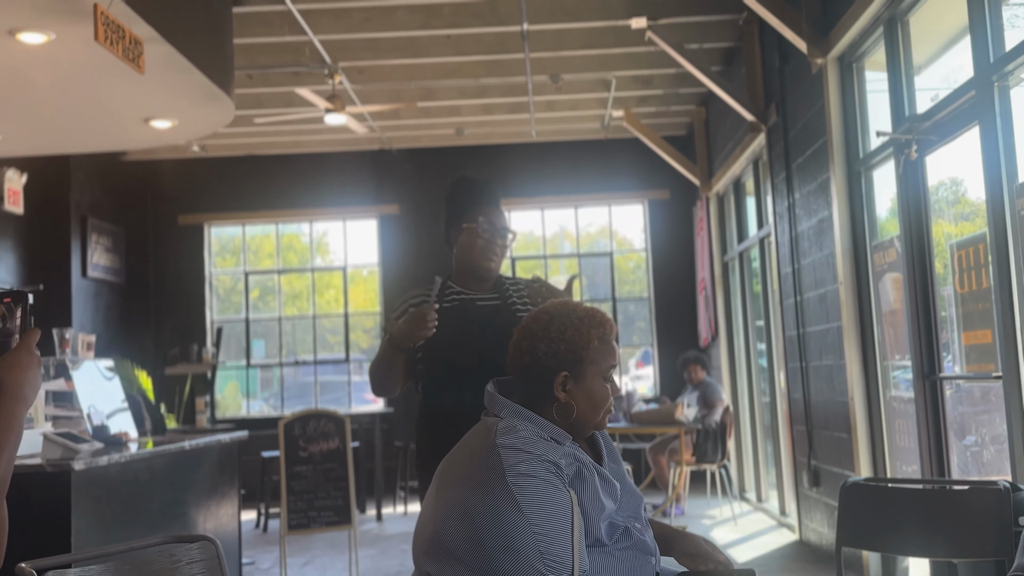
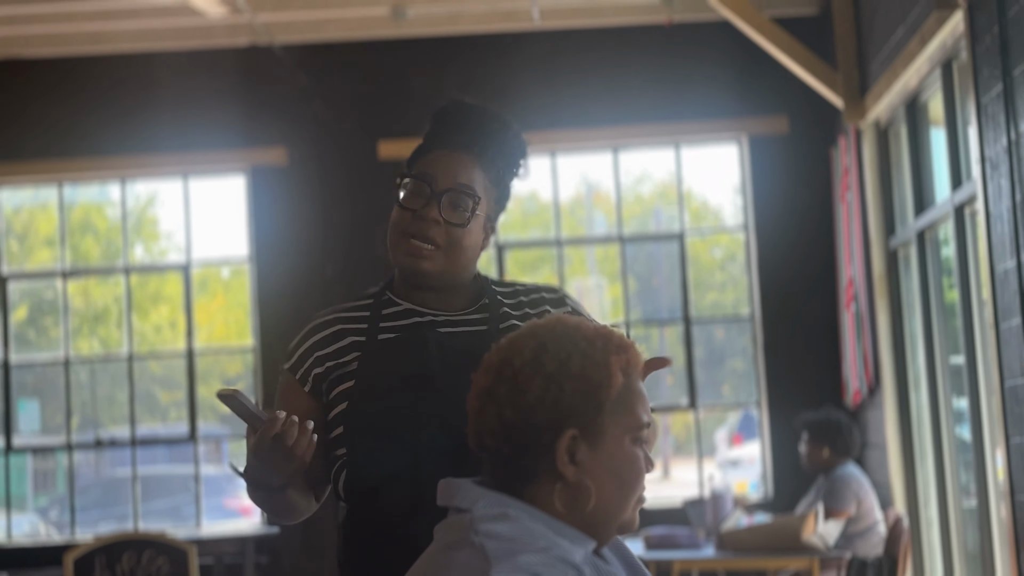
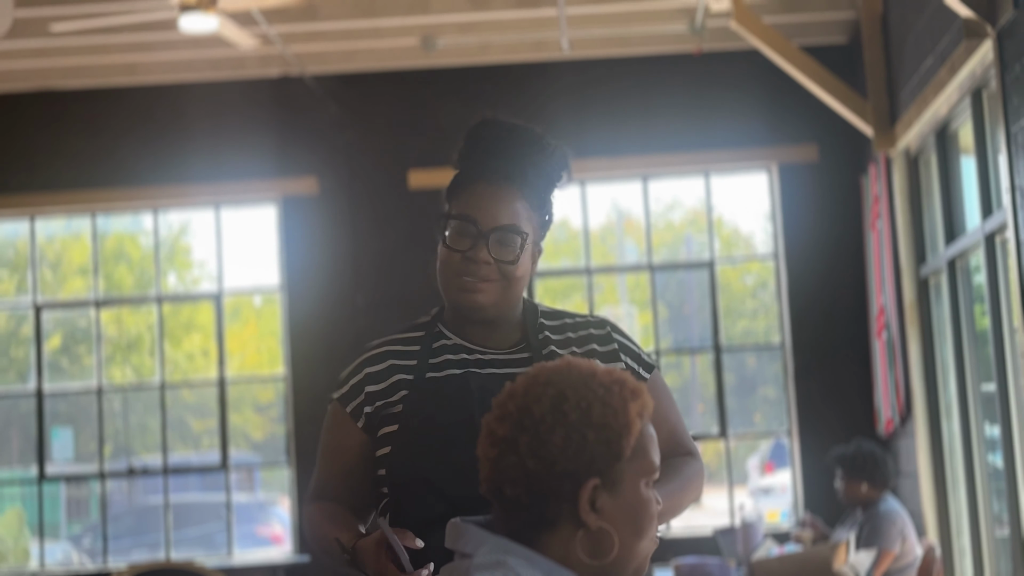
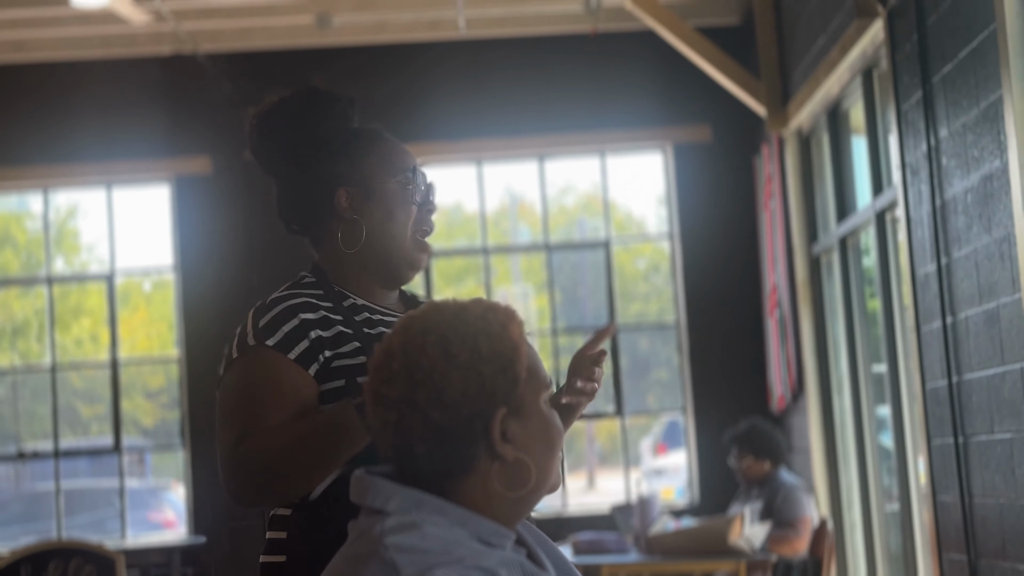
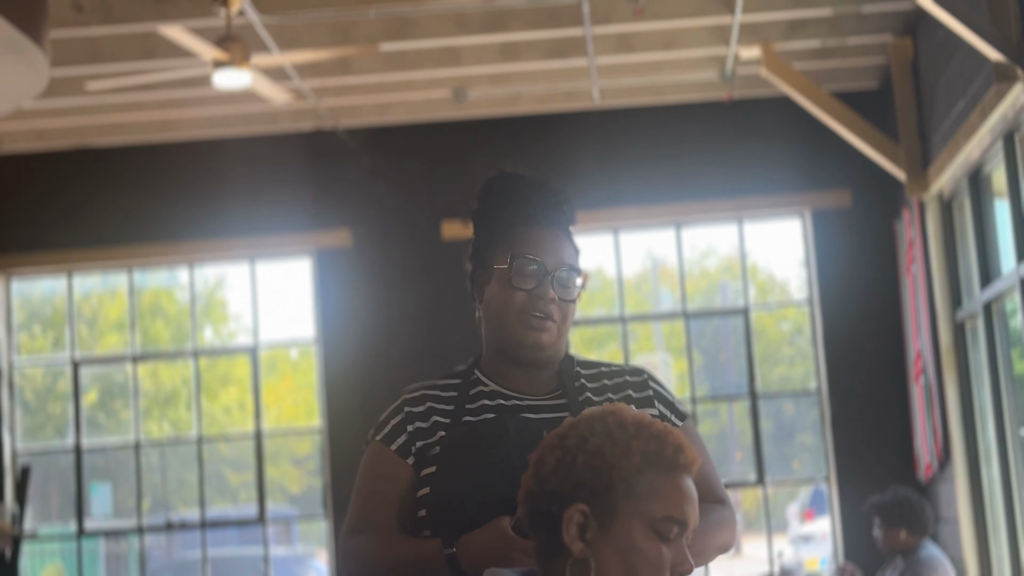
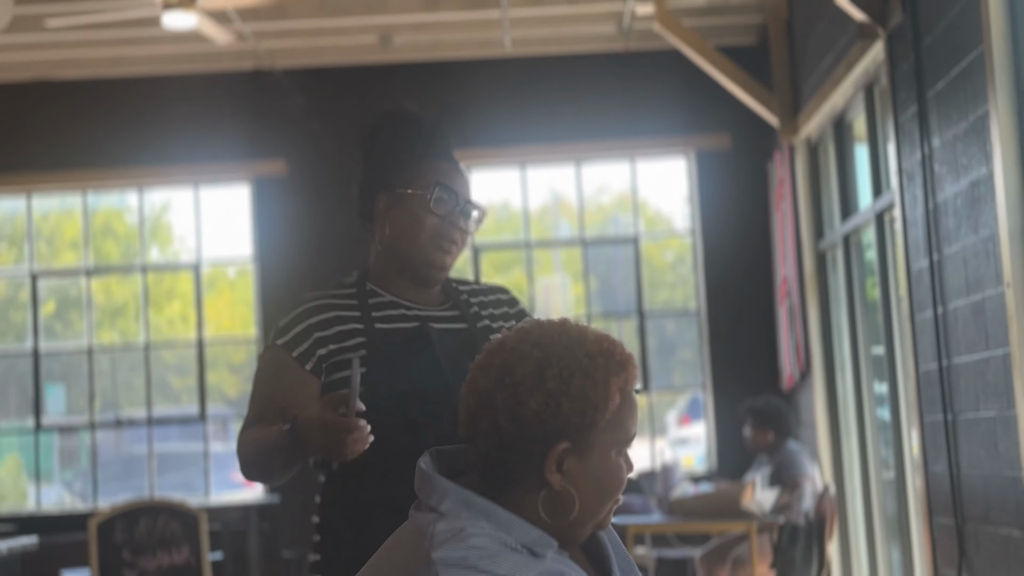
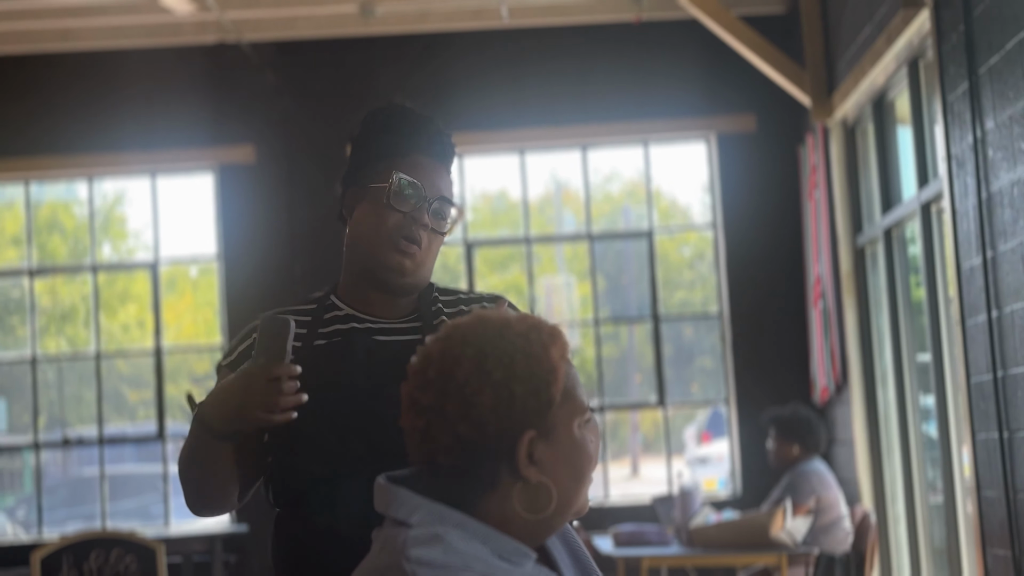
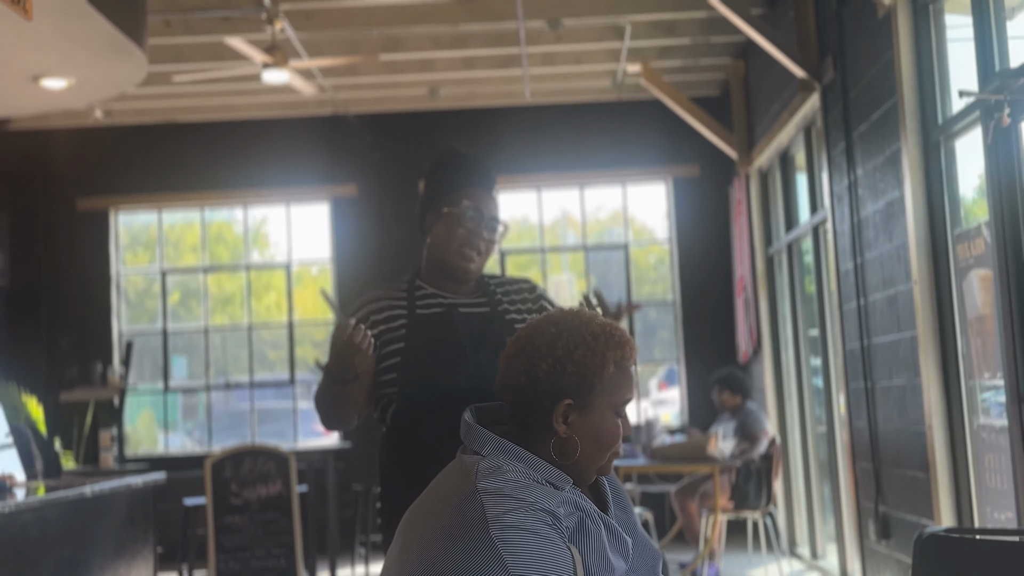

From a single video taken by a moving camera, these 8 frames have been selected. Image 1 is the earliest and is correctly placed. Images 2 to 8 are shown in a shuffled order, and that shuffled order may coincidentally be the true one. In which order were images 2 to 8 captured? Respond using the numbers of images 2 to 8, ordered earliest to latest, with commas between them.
8, 6, 4, 7, 2, 3, 5
